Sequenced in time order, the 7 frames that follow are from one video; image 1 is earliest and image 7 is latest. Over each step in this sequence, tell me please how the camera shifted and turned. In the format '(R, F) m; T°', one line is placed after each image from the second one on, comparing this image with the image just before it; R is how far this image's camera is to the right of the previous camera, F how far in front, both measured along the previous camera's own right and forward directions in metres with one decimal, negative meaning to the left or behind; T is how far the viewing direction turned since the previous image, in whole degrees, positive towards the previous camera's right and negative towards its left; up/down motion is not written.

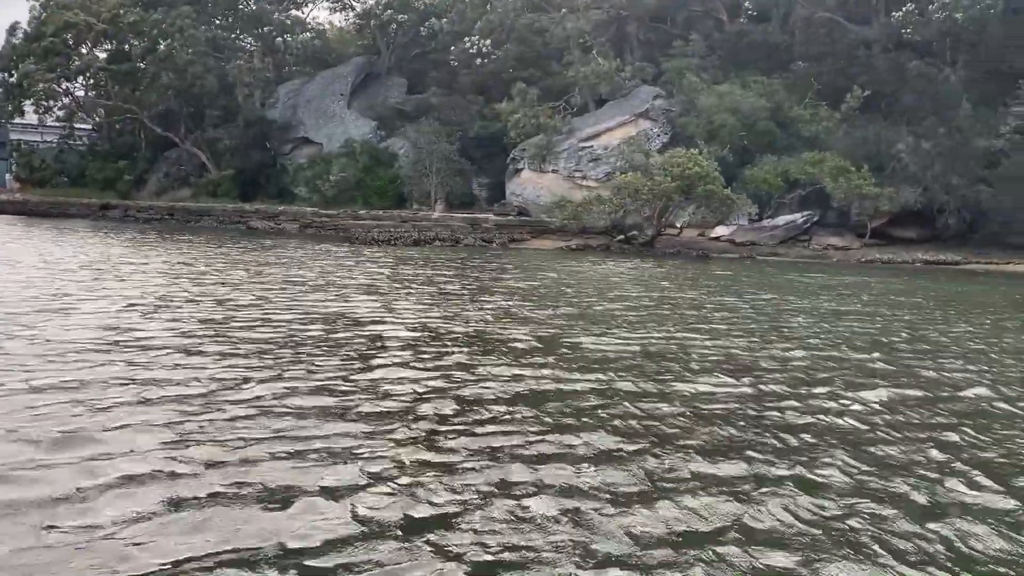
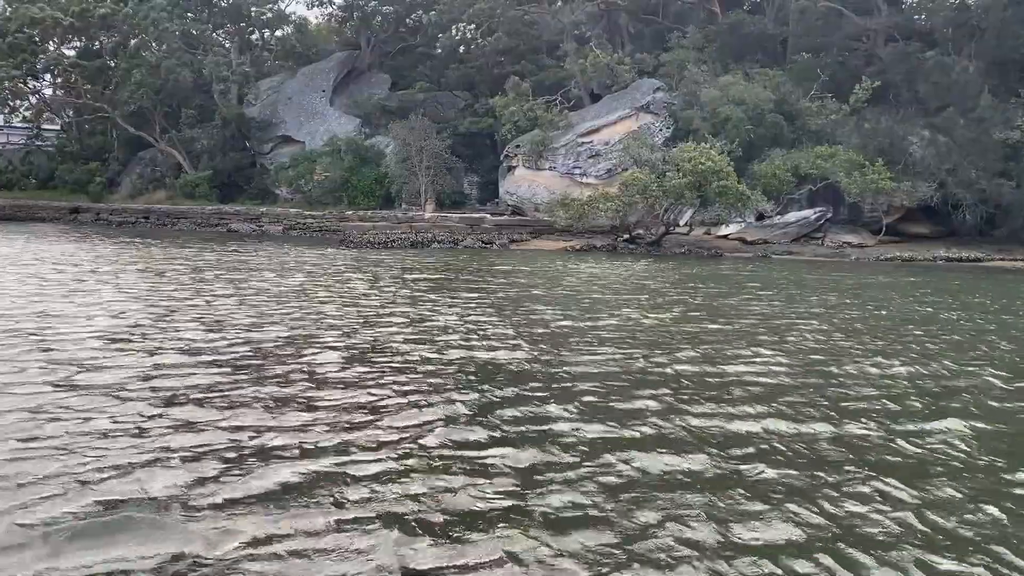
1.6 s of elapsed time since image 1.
(-0.6, +1.2) m; +2°
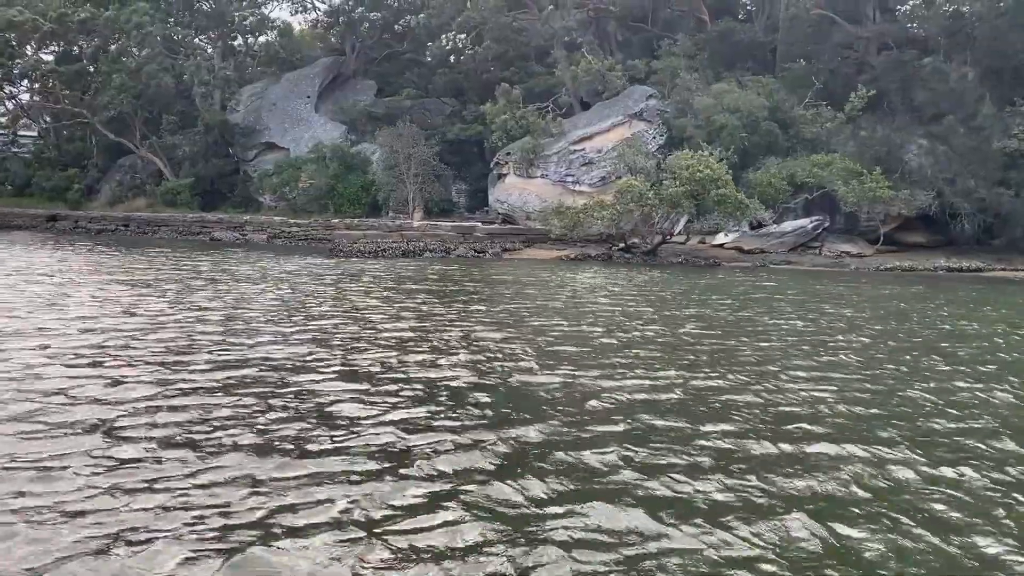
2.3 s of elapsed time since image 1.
(-0.3, +0.5) m; +1°
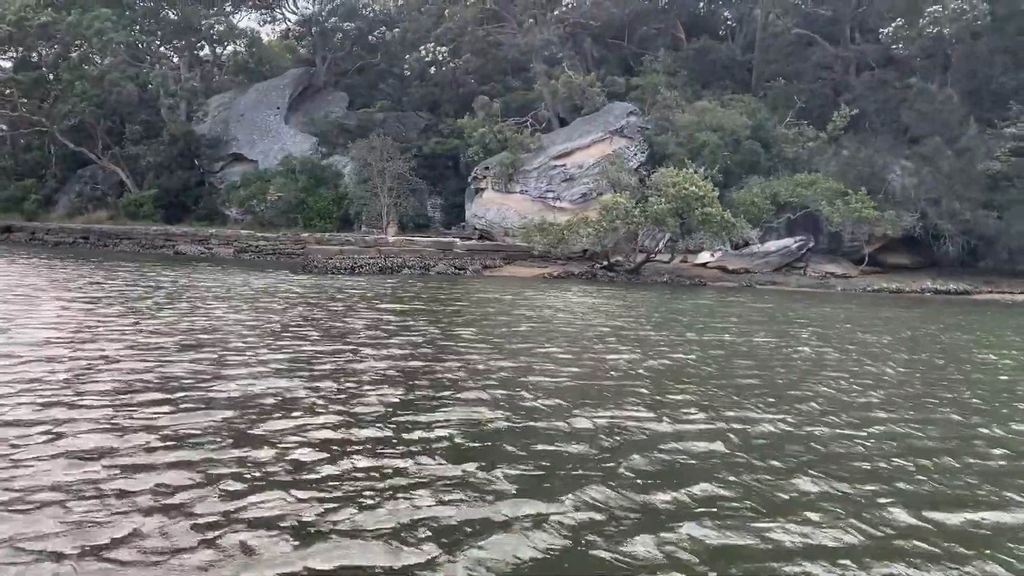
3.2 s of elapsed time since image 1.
(-0.4, +0.7) m; +2°
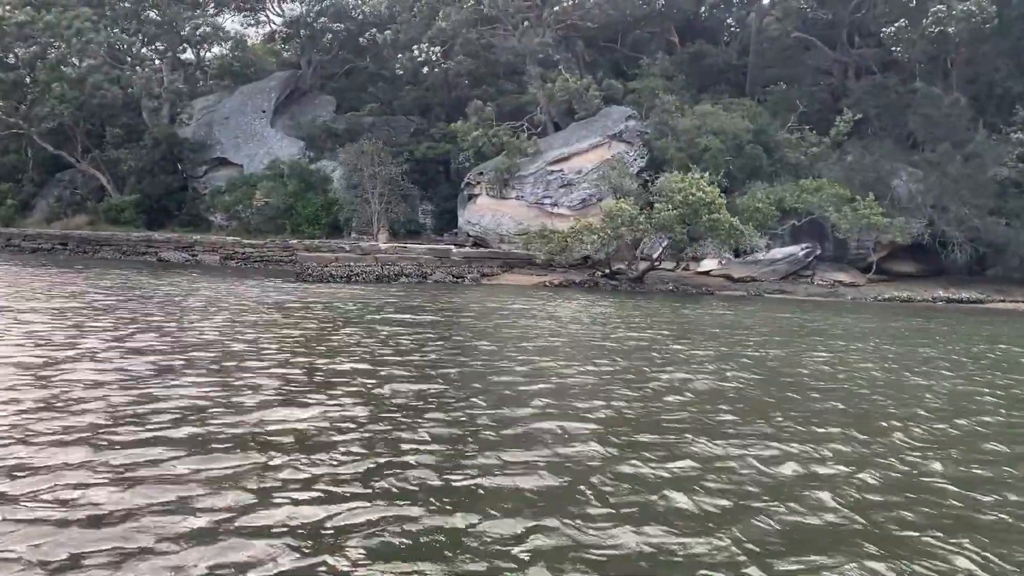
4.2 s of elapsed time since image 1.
(-0.4, +0.7) m; +1°
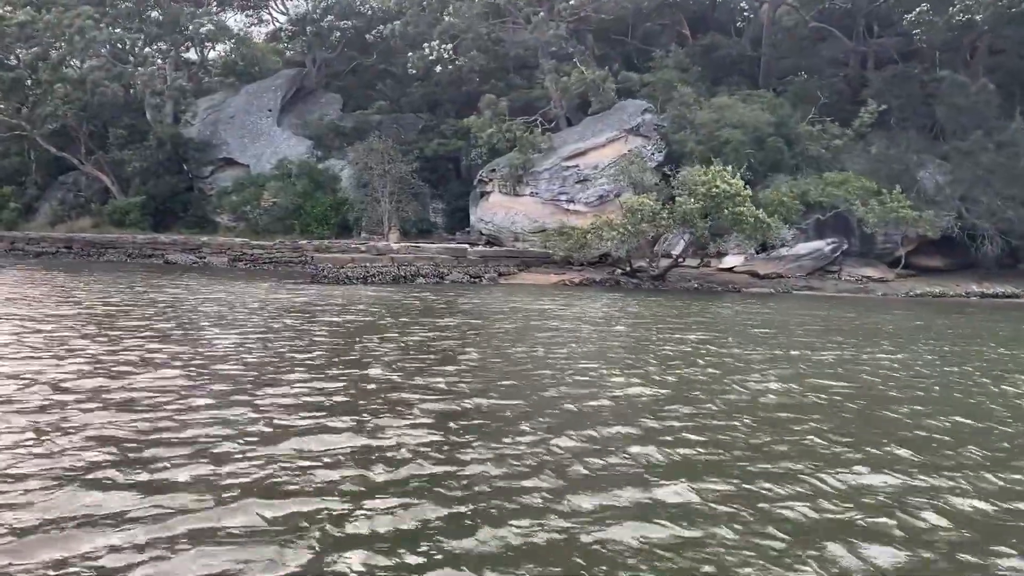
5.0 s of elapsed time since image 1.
(-0.4, +0.6) m; 0°
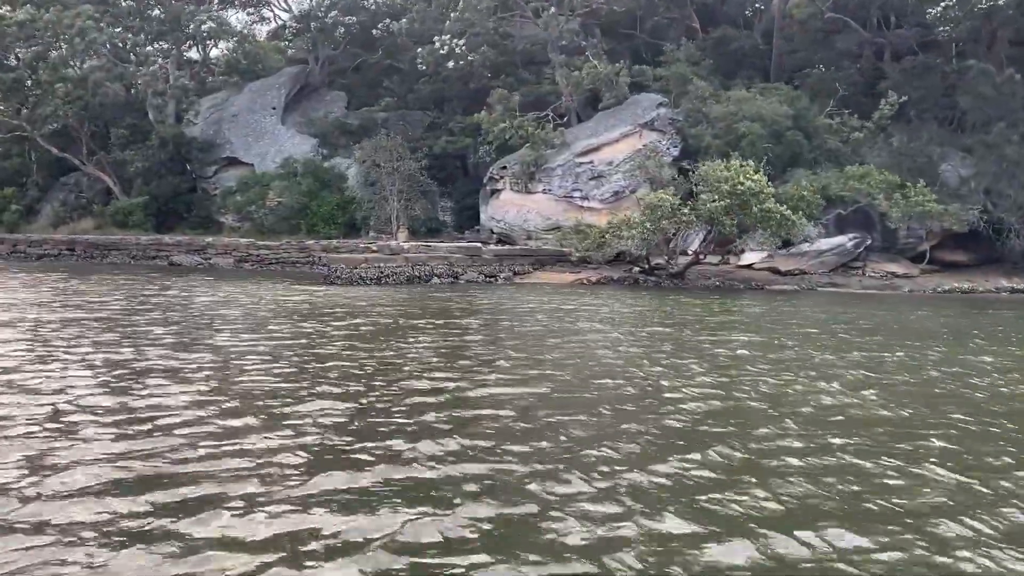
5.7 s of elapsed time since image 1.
(-0.3, +0.5) m; 0°
